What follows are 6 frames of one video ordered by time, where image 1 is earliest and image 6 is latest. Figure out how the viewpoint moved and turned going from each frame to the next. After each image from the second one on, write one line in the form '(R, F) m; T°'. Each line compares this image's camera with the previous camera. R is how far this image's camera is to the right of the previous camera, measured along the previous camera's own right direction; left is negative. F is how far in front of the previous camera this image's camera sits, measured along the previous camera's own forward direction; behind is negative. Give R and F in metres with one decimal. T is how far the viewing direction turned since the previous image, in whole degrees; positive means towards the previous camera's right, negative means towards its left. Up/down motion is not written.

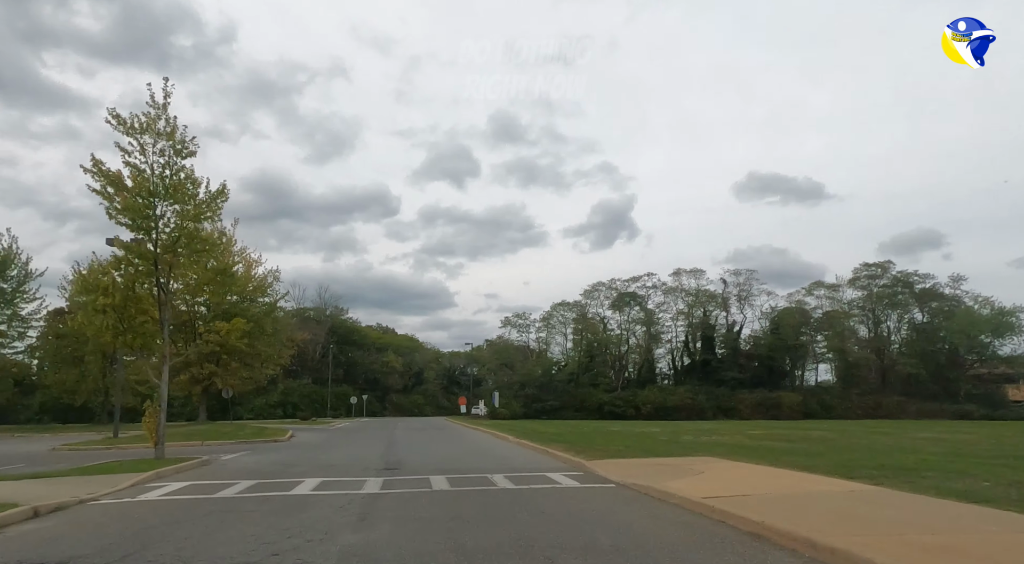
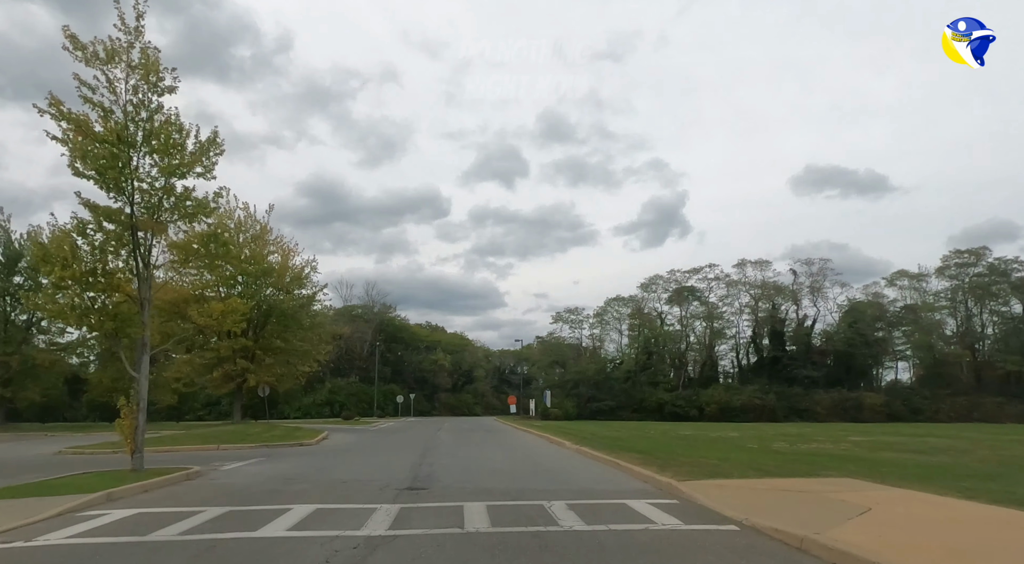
(-0.2, +3.9) m; -4°
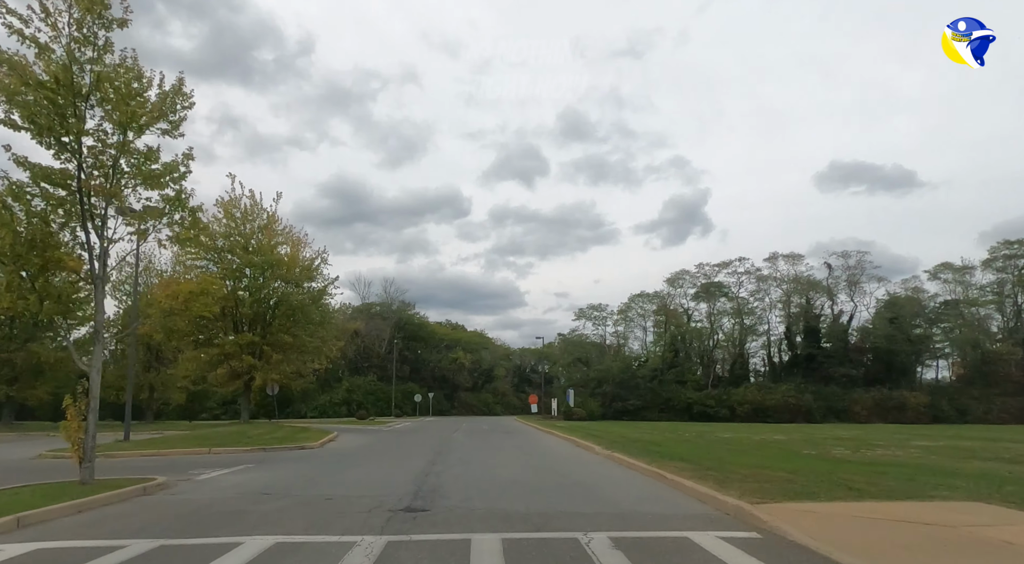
(0.0, +2.6) m; -2°
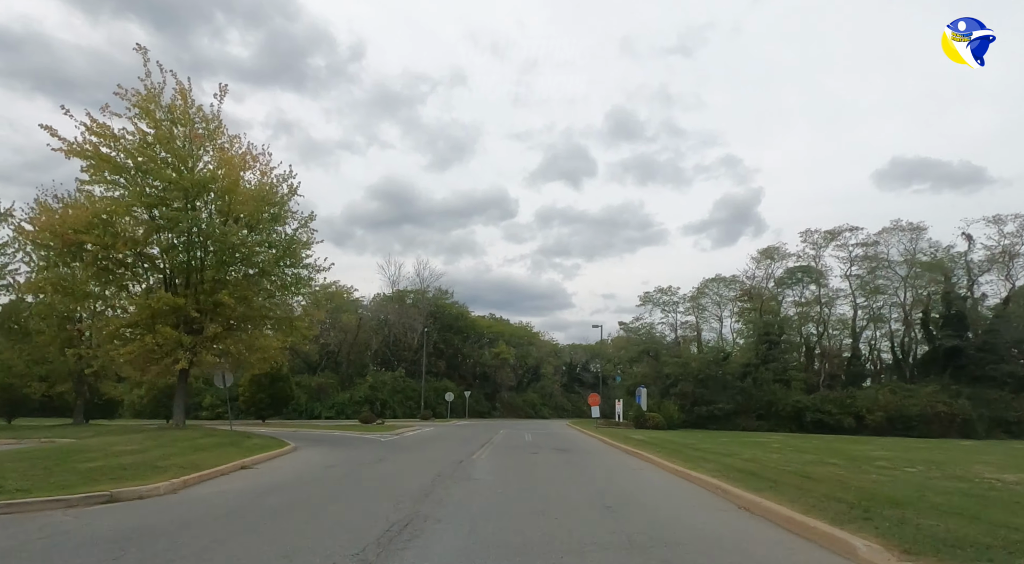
(-0.4, +13.4) m; -4°
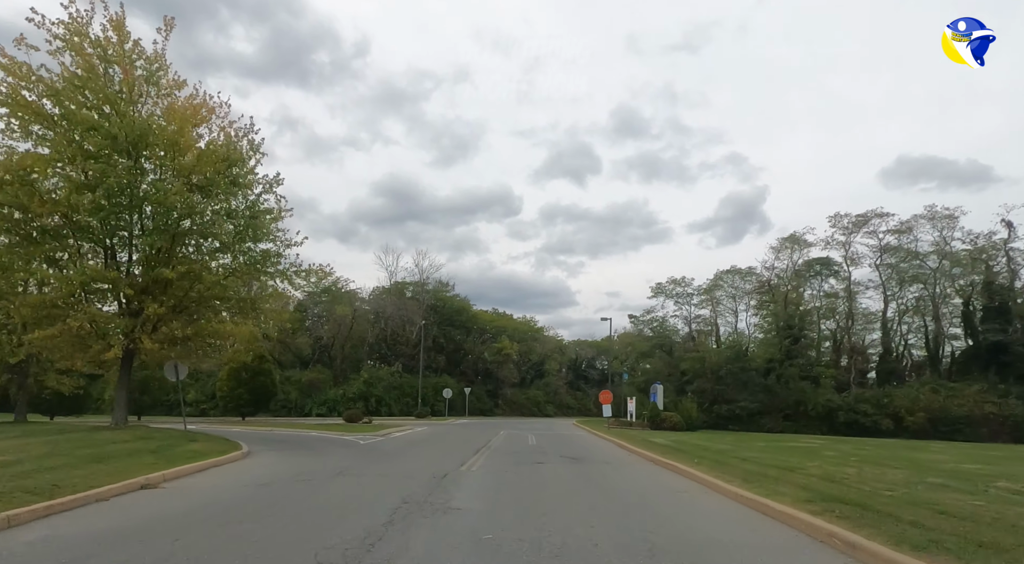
(+0.1, +4.2) m; 0°
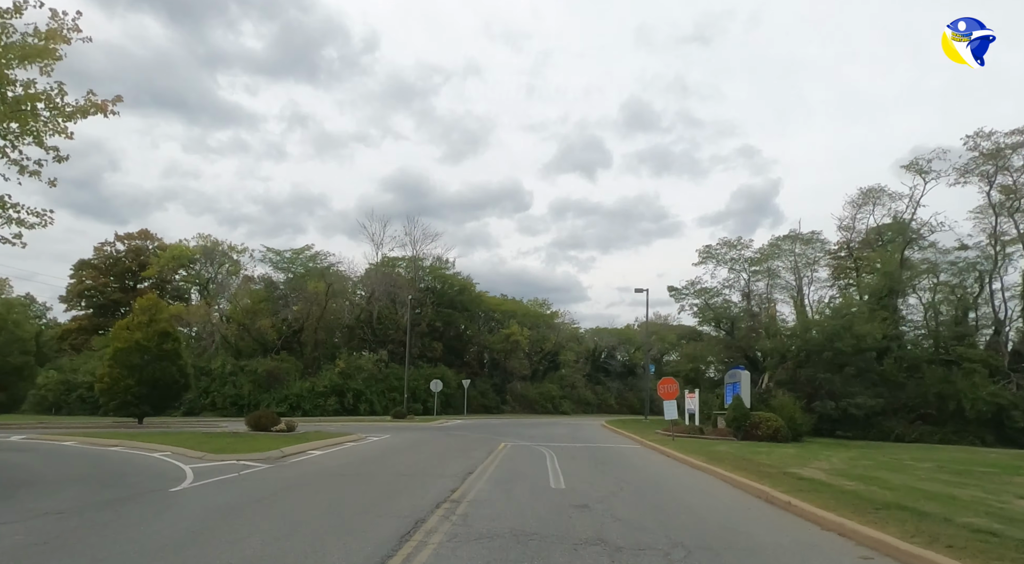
(+0.2, +13.8) m; -1°
